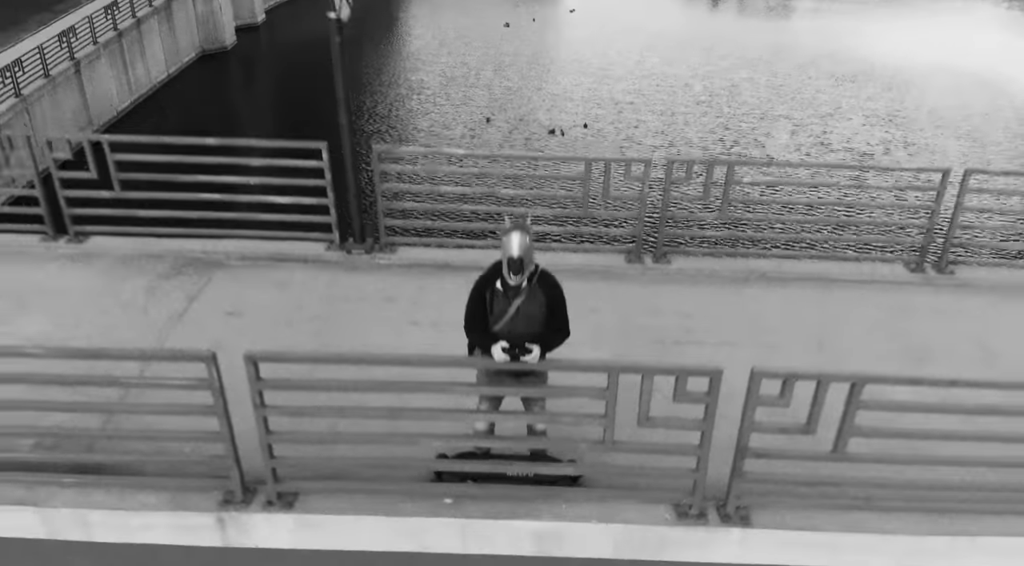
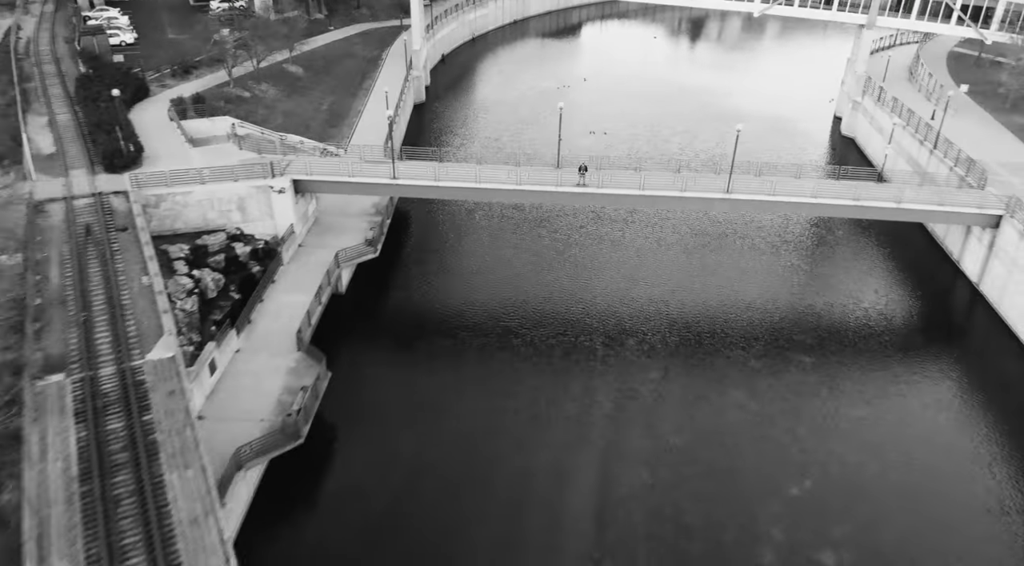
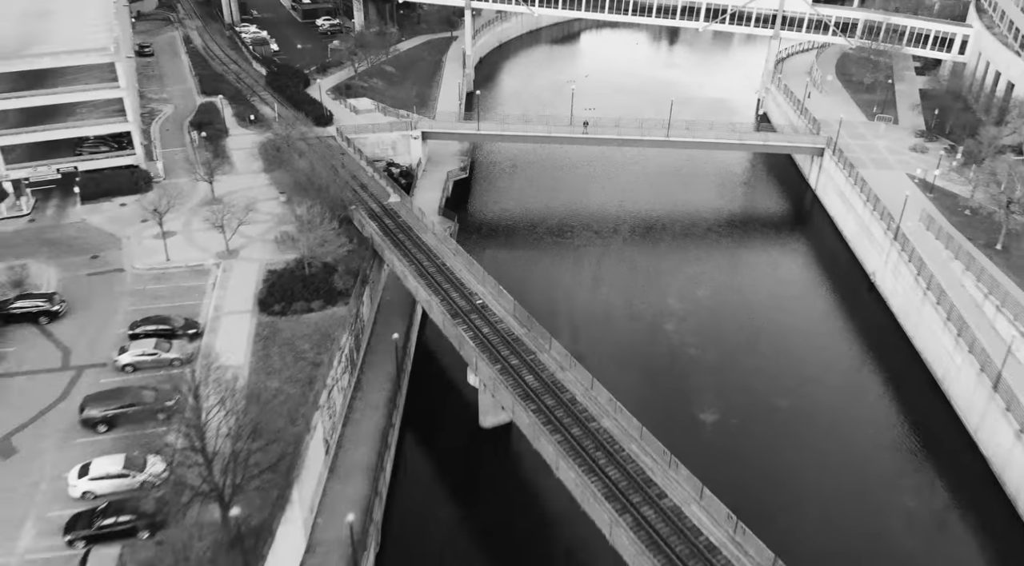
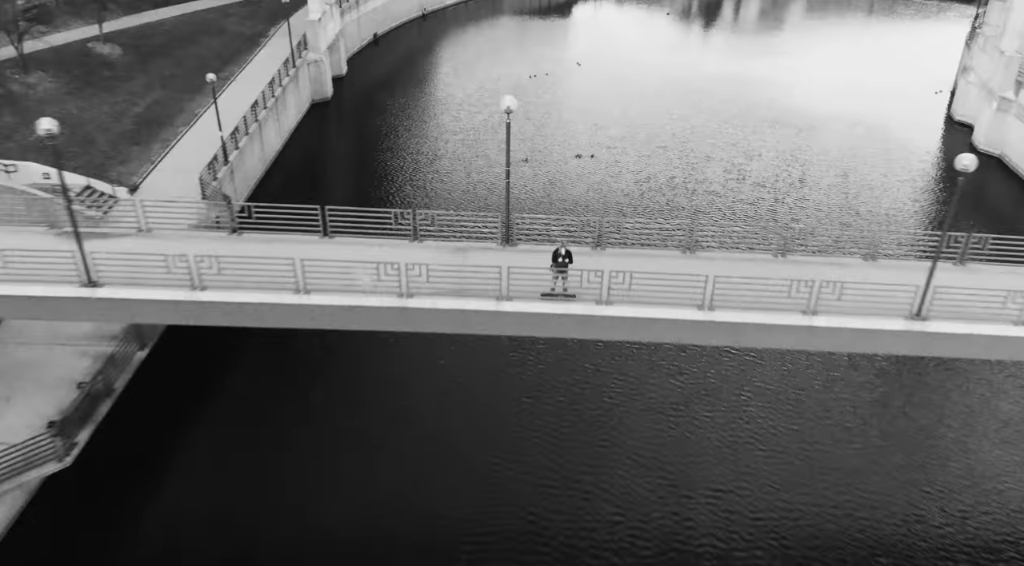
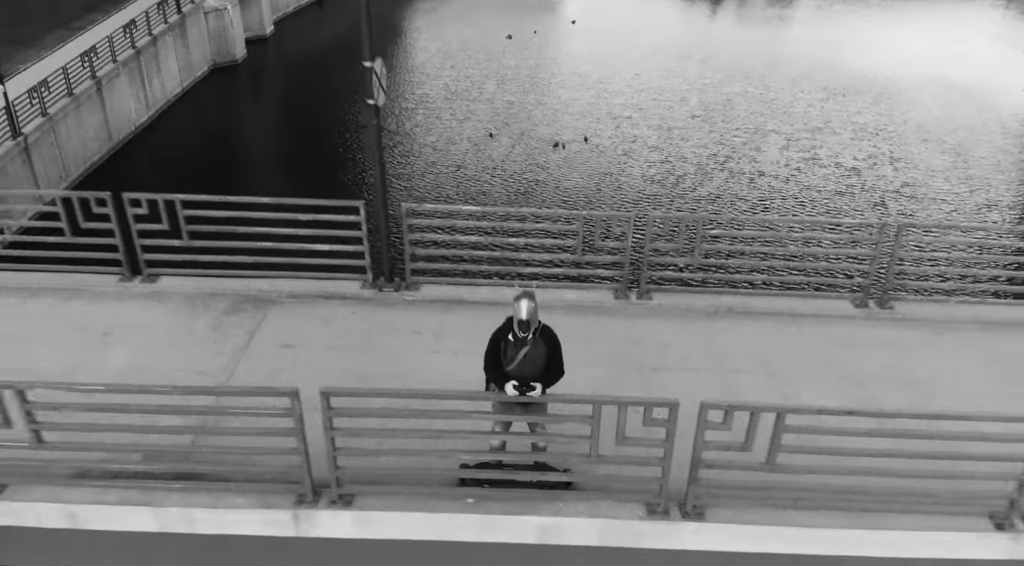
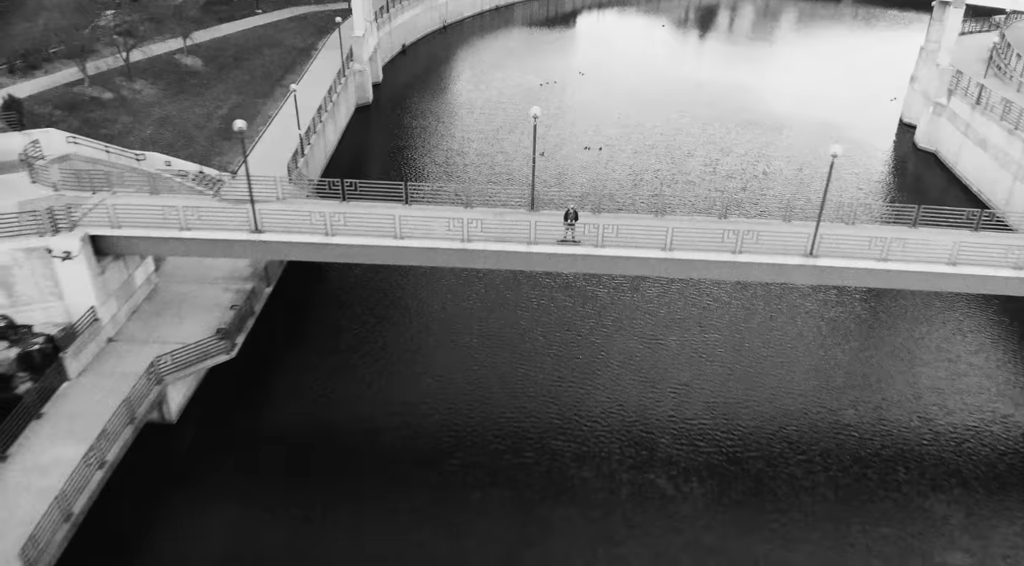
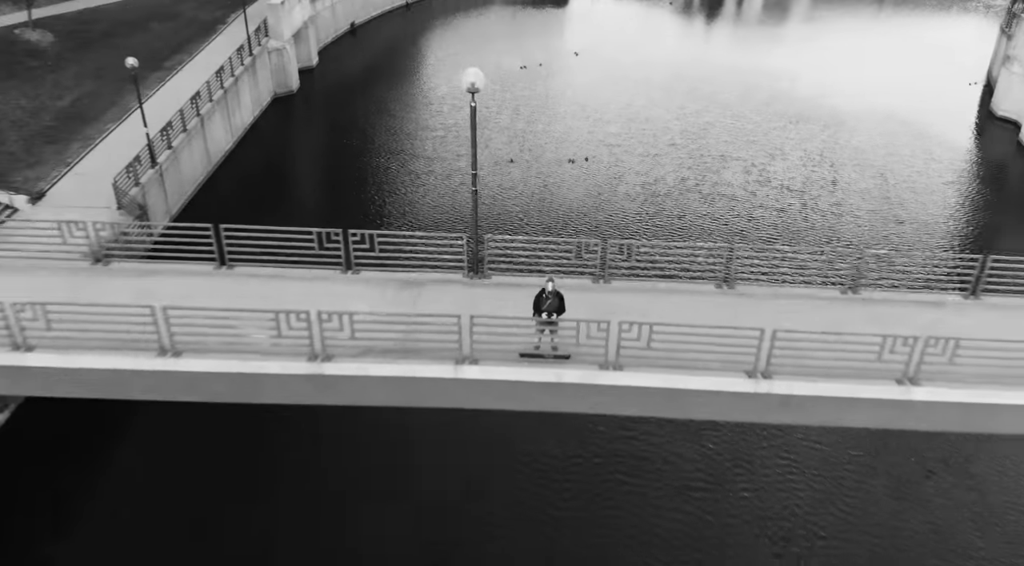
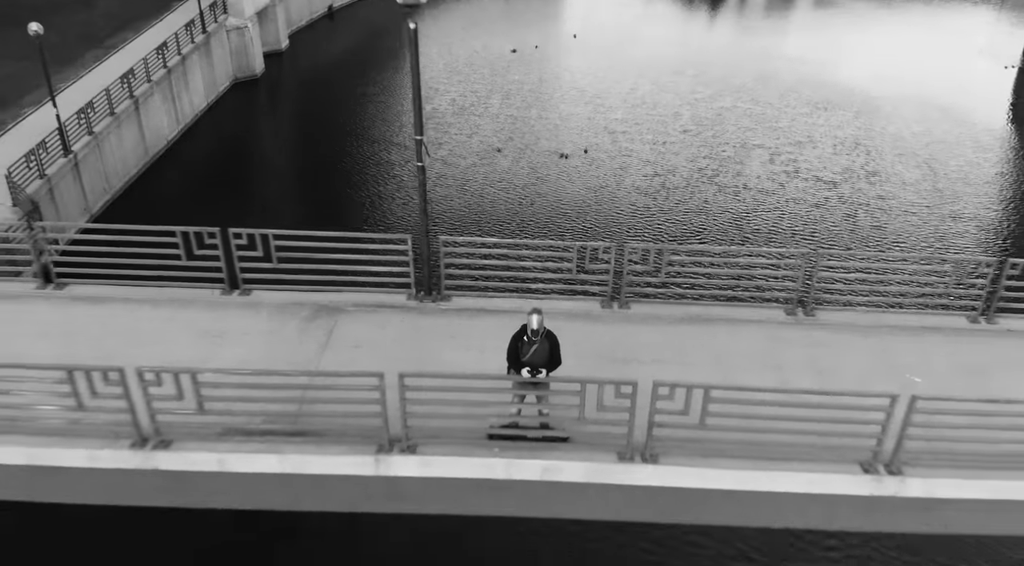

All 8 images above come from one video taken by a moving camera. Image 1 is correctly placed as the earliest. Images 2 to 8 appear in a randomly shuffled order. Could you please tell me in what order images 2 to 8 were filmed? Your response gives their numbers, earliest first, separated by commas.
5, 8, 7, 4, 6, 2, 3
